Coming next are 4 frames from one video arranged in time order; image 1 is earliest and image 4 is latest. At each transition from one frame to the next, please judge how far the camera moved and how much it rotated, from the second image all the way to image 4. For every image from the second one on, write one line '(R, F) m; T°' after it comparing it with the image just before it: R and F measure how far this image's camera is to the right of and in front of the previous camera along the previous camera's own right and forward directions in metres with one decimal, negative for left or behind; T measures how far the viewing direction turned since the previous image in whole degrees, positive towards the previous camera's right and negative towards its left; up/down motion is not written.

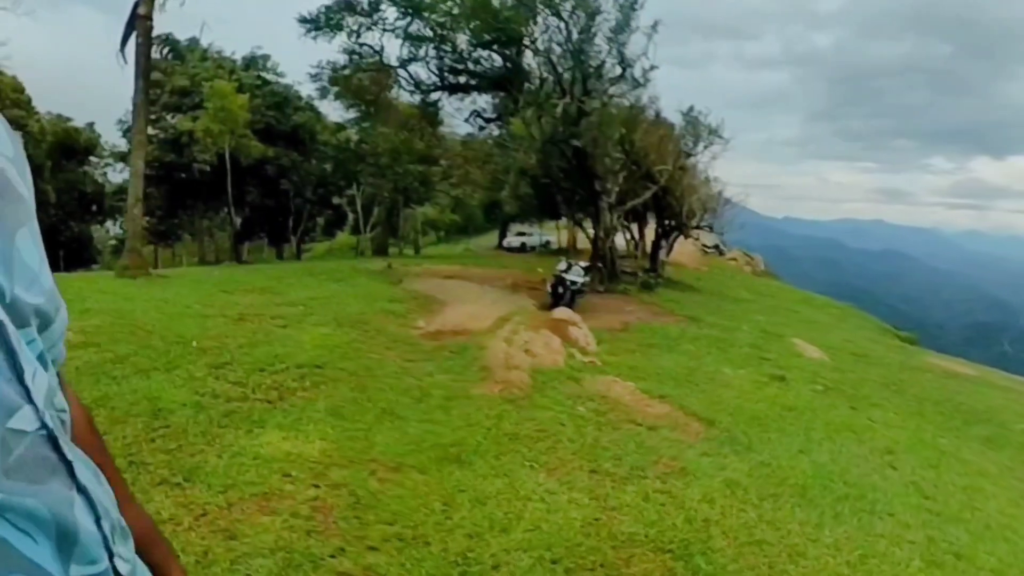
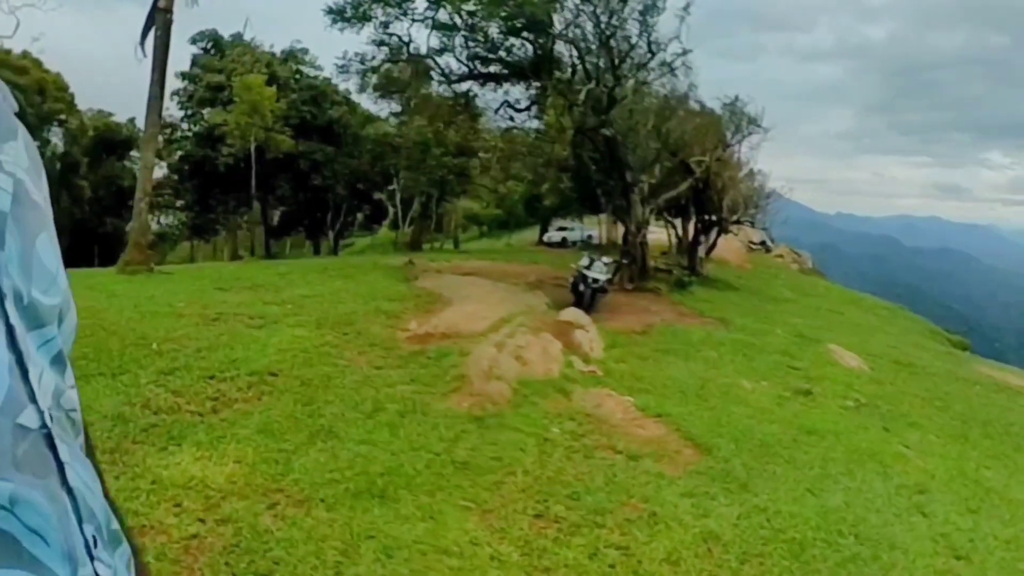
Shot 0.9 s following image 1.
(+0.9, +1.0) m; -4°
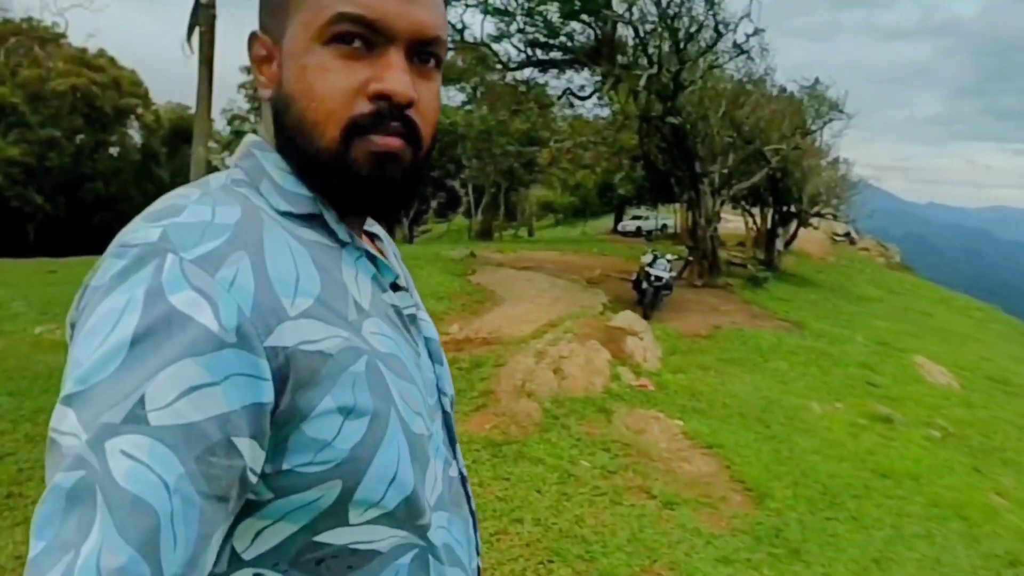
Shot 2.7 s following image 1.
(+0.5, +0.8) m; -7°
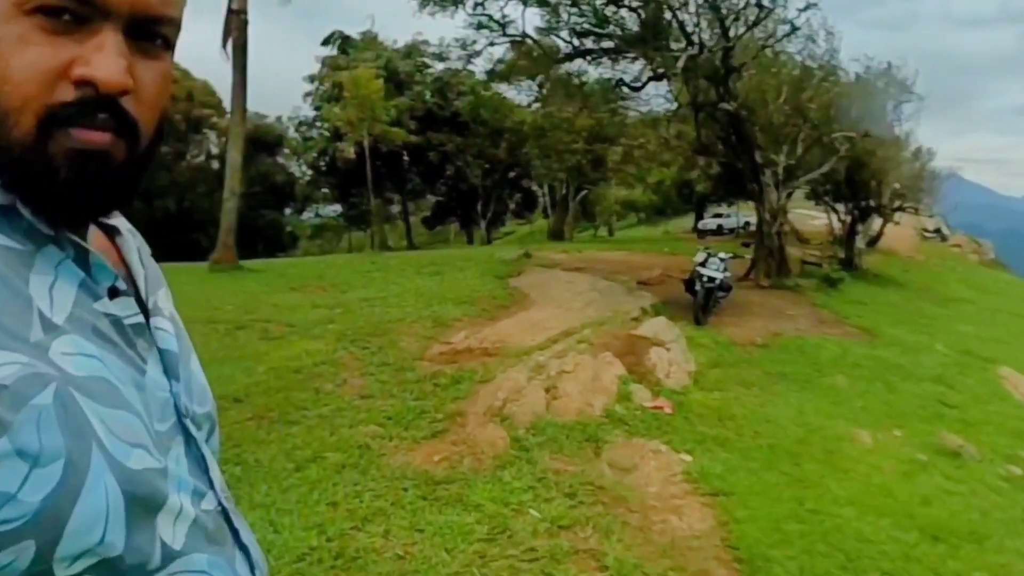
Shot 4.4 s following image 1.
(+1.3, +1.3) m; -7°
